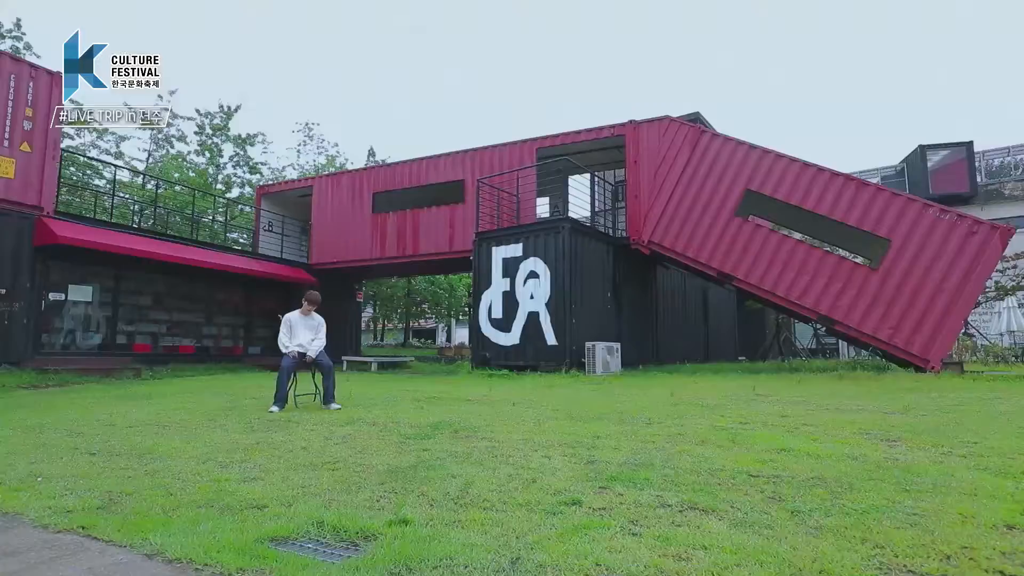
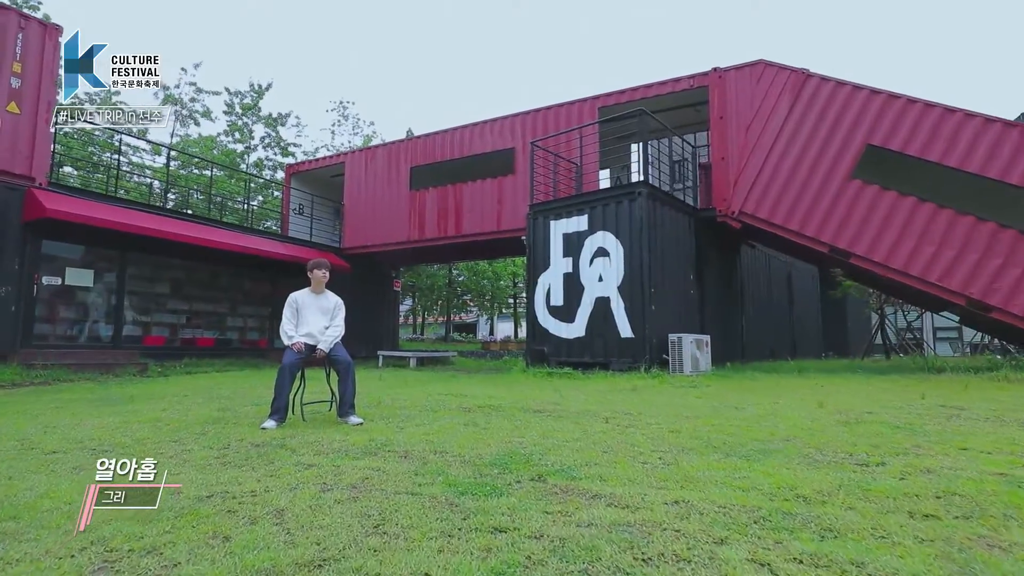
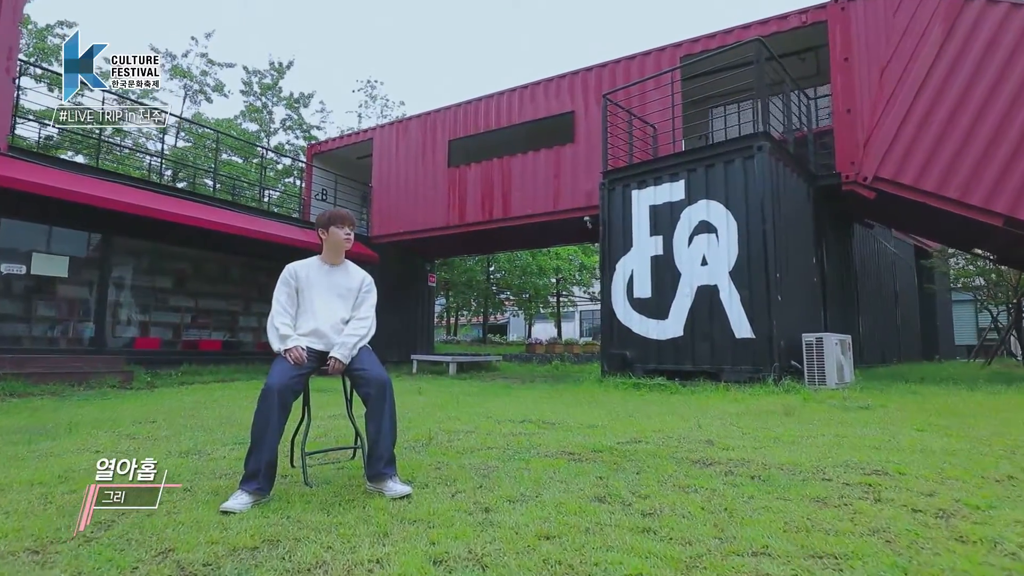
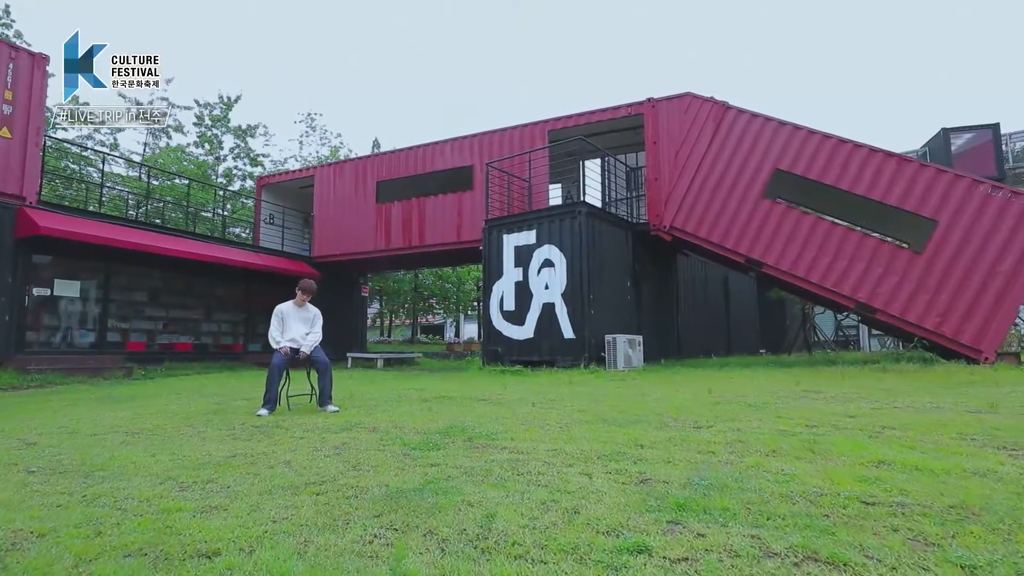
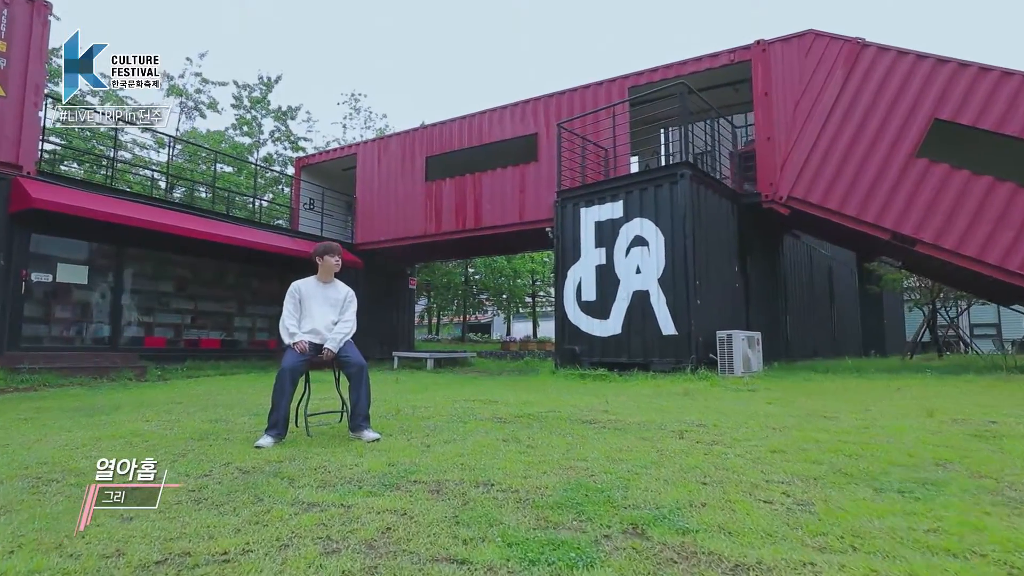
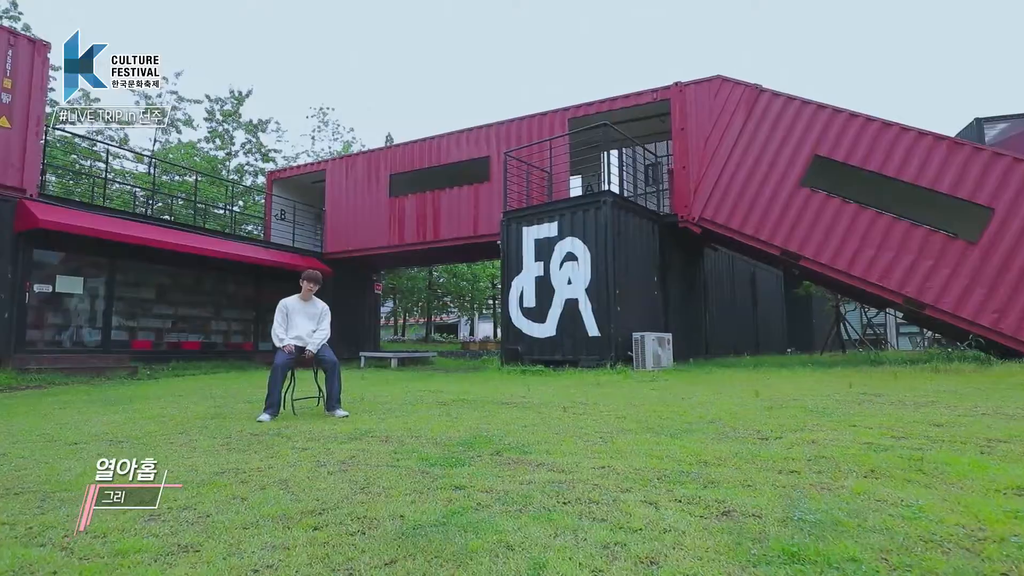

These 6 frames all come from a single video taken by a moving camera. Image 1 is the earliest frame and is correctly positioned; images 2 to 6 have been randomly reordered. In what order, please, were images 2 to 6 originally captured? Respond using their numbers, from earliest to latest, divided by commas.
4, 6, 2, 5, 3
